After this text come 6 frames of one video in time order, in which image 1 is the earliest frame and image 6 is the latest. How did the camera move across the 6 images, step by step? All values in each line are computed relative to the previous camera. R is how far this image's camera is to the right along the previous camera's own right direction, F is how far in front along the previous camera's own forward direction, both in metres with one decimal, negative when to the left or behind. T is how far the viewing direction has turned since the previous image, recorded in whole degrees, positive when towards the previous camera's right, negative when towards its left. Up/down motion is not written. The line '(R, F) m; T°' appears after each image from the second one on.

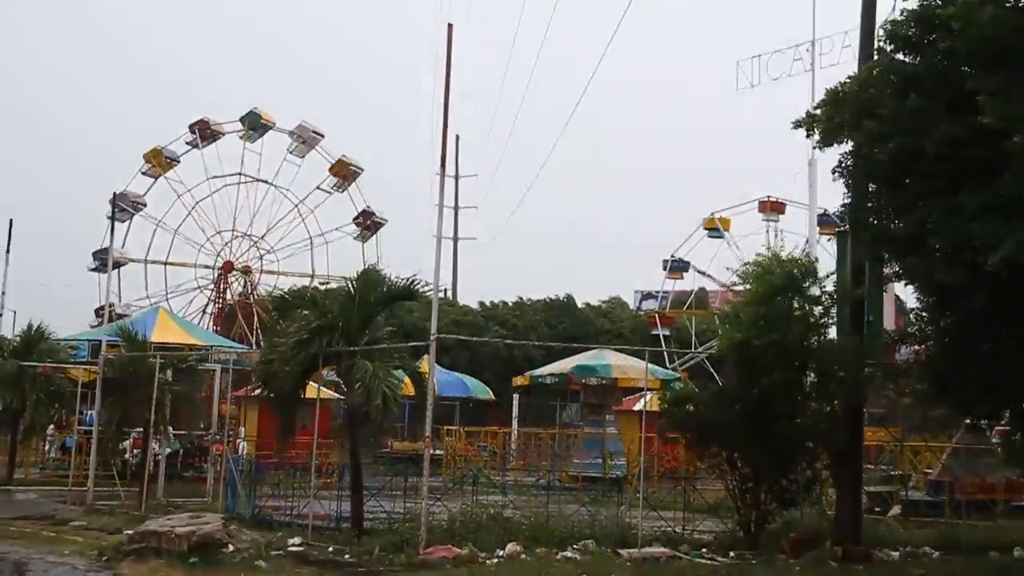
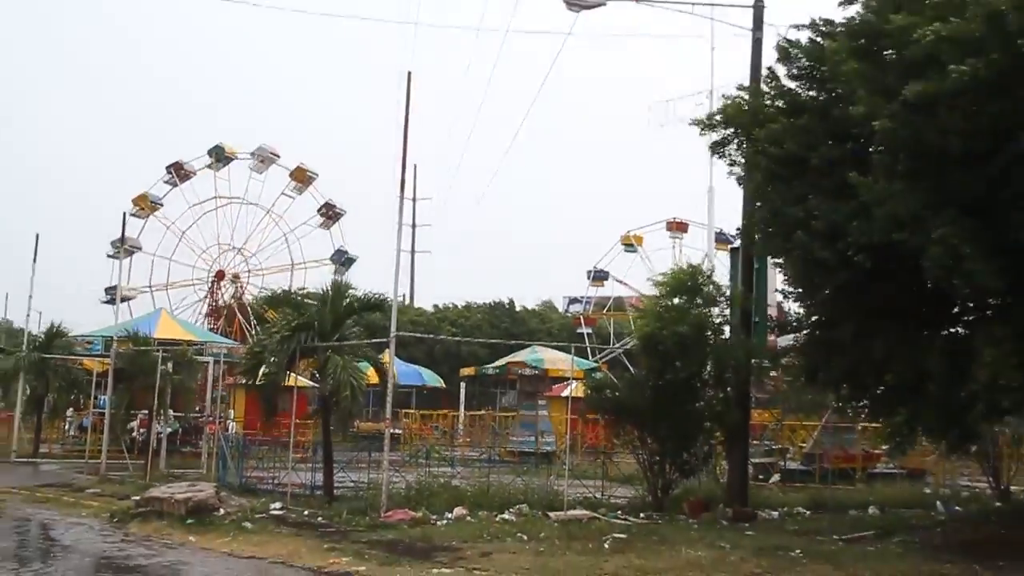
(+0.3, -2.2) m; +2°
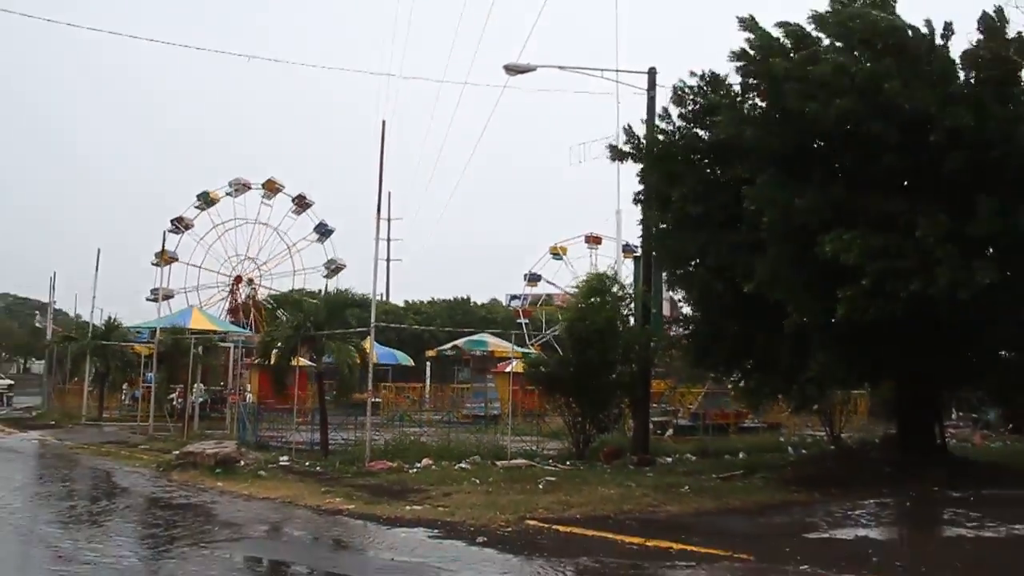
(+0.3, -3.9) m; +2°
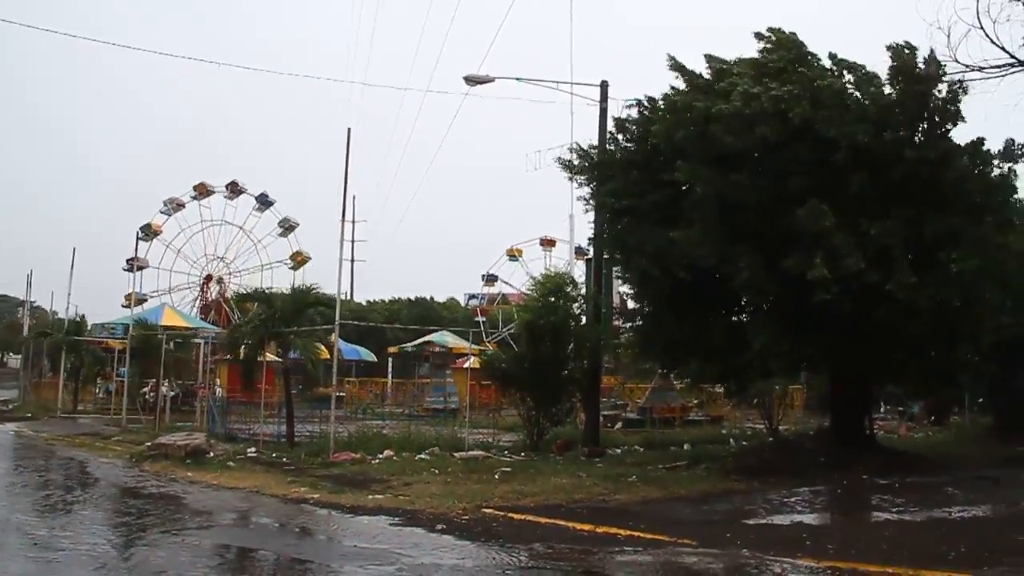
(+0.3, -0.9) m; +2°
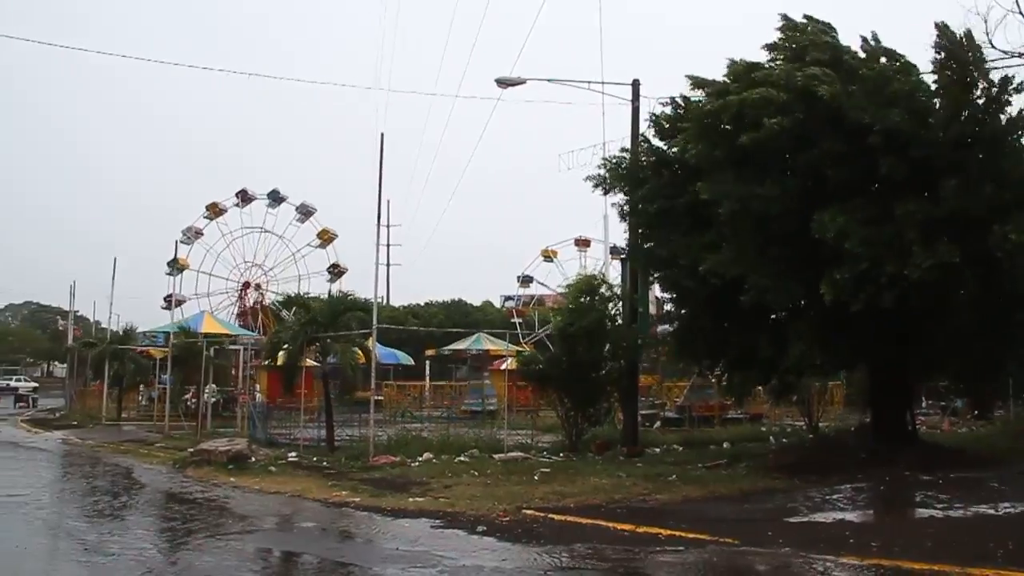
(-0.2, 0.0) m; -2°
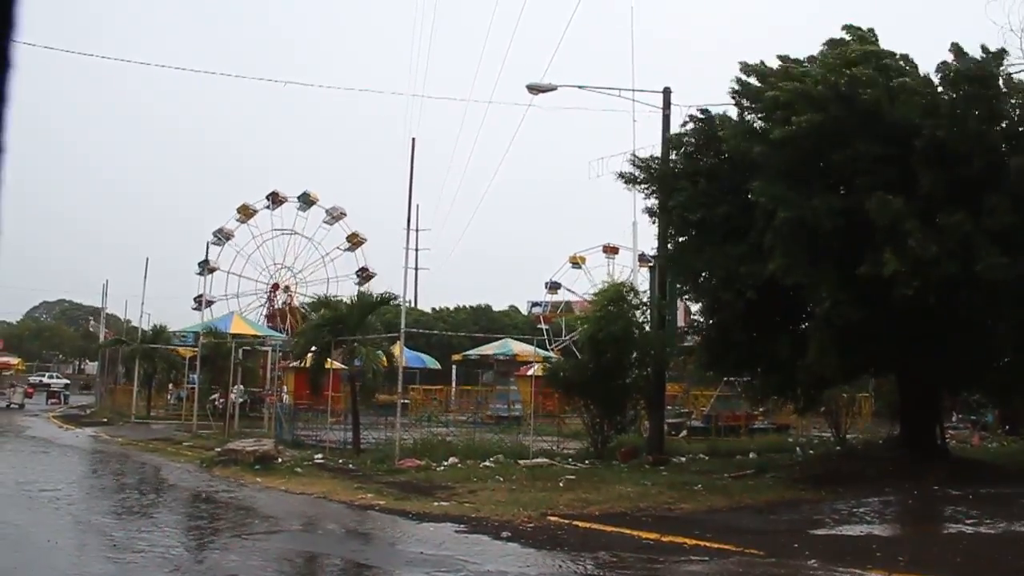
(-0.2, 0.0) m; -1°
